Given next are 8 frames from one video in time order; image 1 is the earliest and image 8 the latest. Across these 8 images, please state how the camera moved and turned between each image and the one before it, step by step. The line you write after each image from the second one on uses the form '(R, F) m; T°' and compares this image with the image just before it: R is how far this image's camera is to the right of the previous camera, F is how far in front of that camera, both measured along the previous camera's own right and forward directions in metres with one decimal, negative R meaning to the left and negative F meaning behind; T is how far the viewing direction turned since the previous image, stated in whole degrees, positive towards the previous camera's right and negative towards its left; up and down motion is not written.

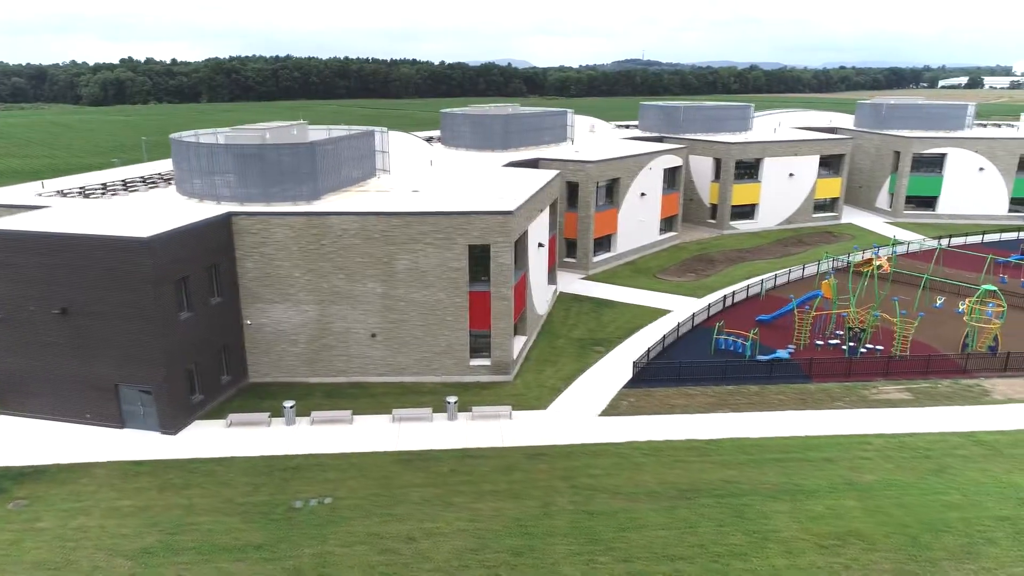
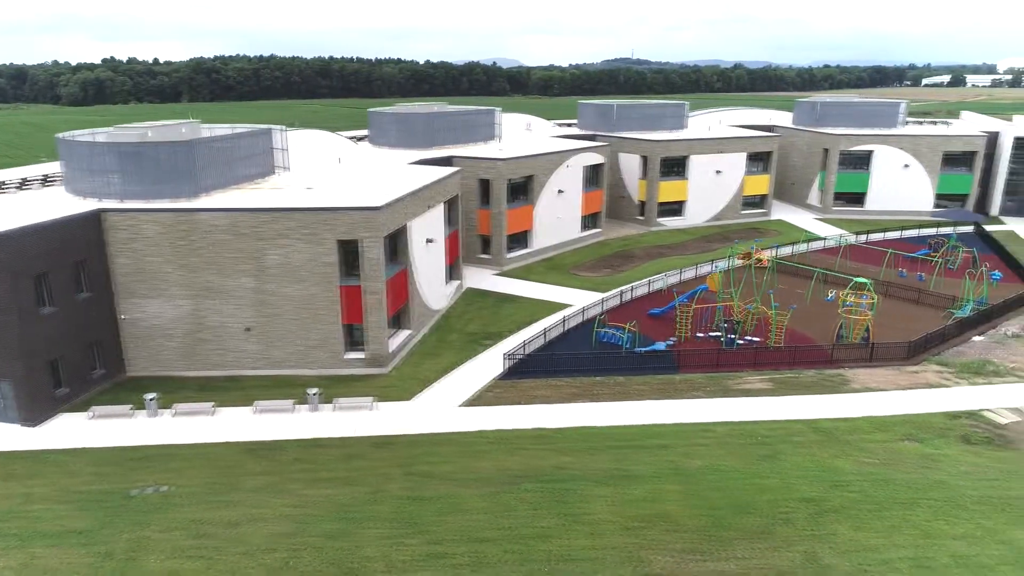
(+3.9, -0.6) m; +1°
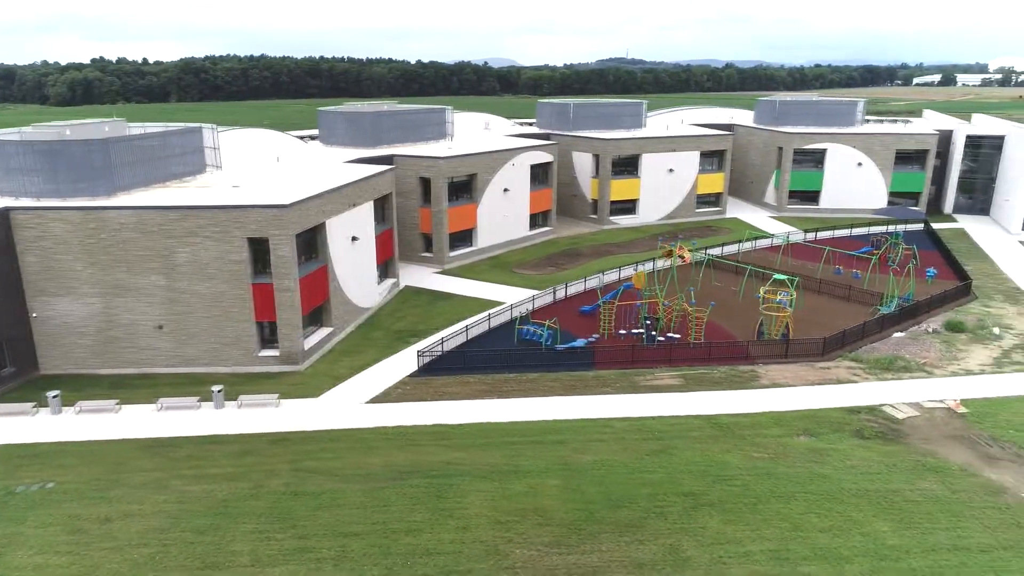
(+2.7, -0.1) m; 0°
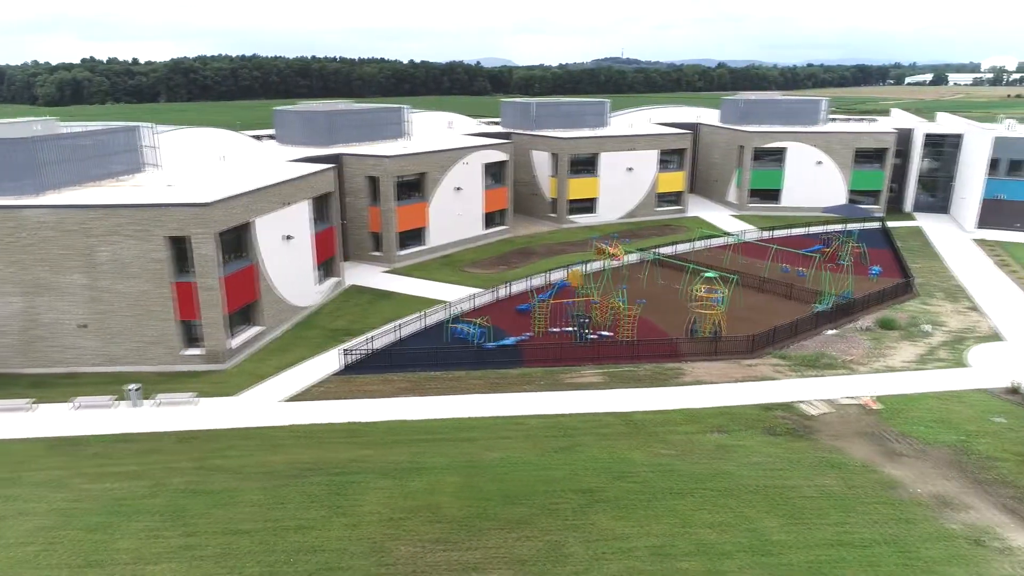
(+2.4, 0.0) m; 0°
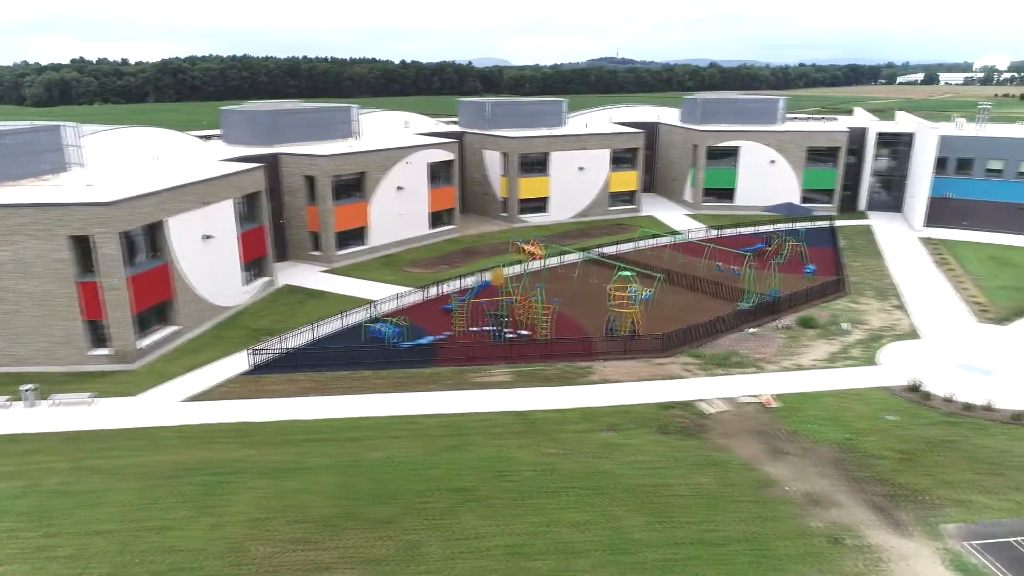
(+2.9, 0.0) m; 0°
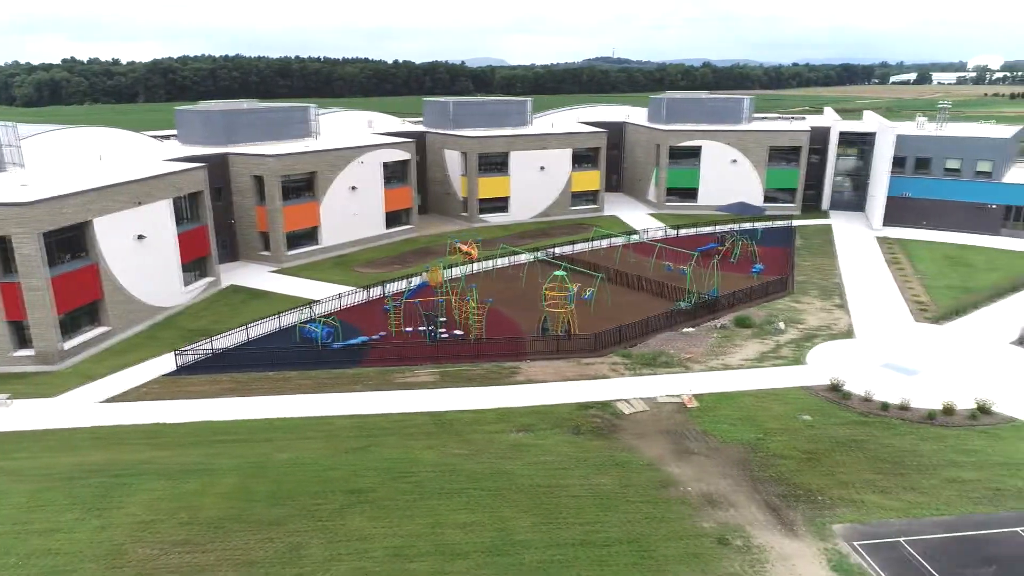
(+2.3, +0.1) m; 0°
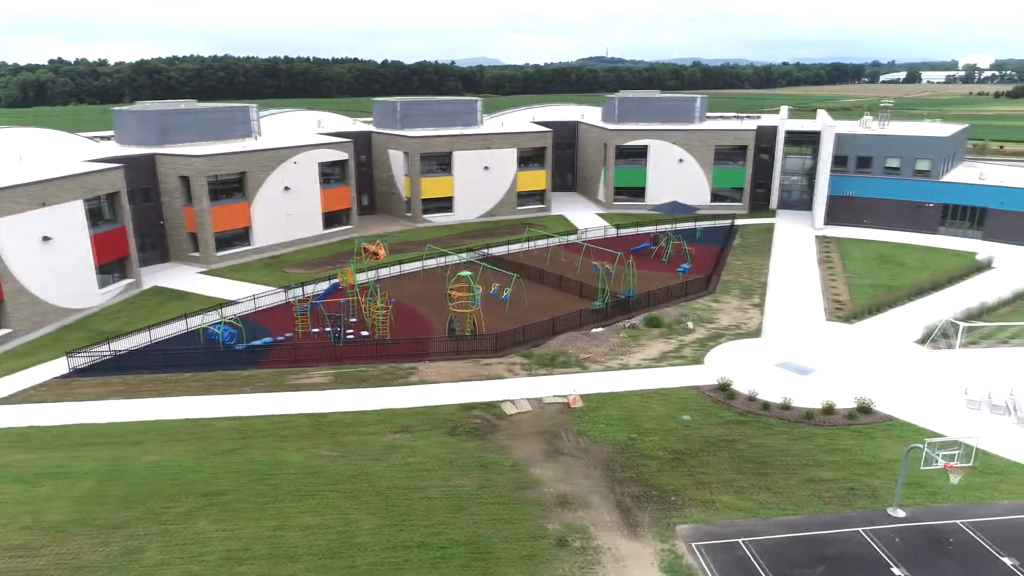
(+3.2, +0.1) m; 0°
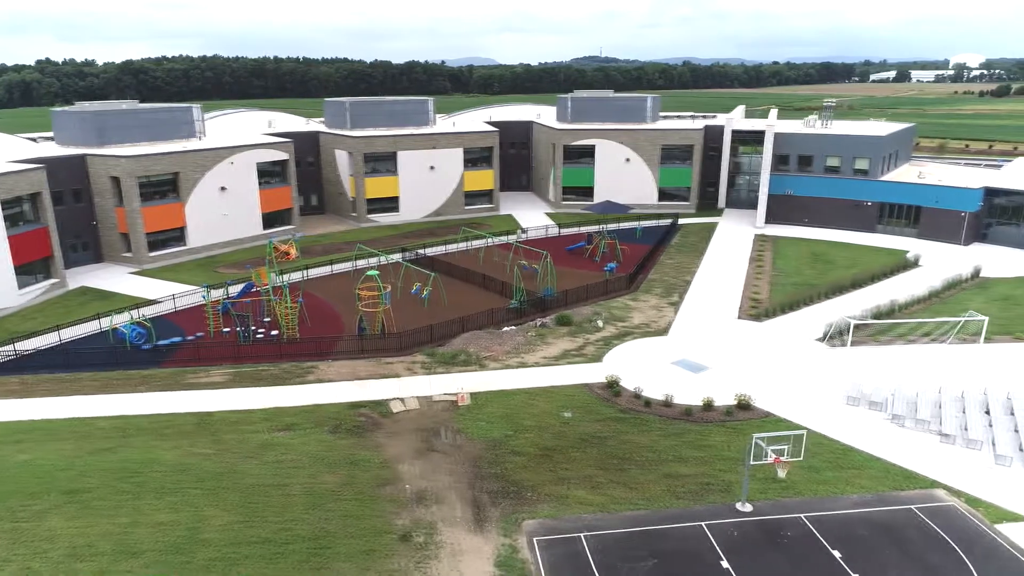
(+3.2, -0.2) m; 0°
